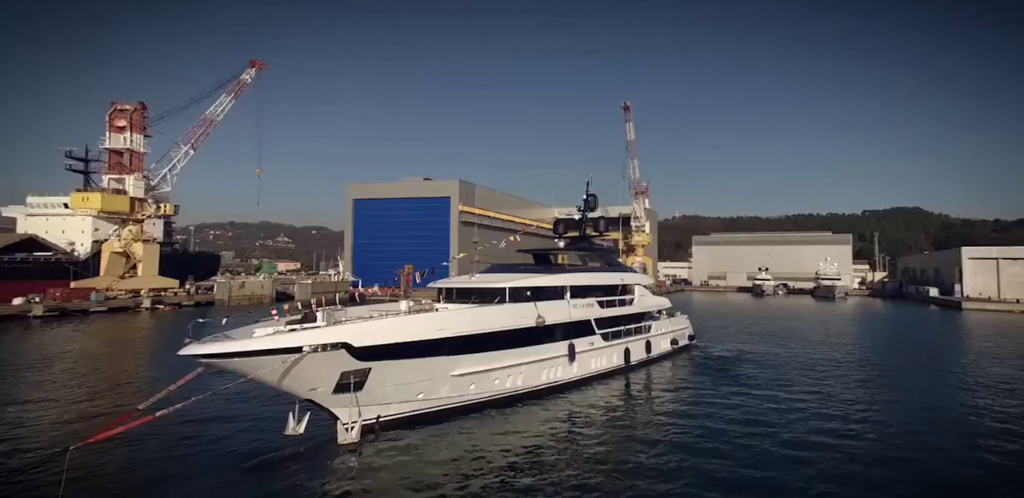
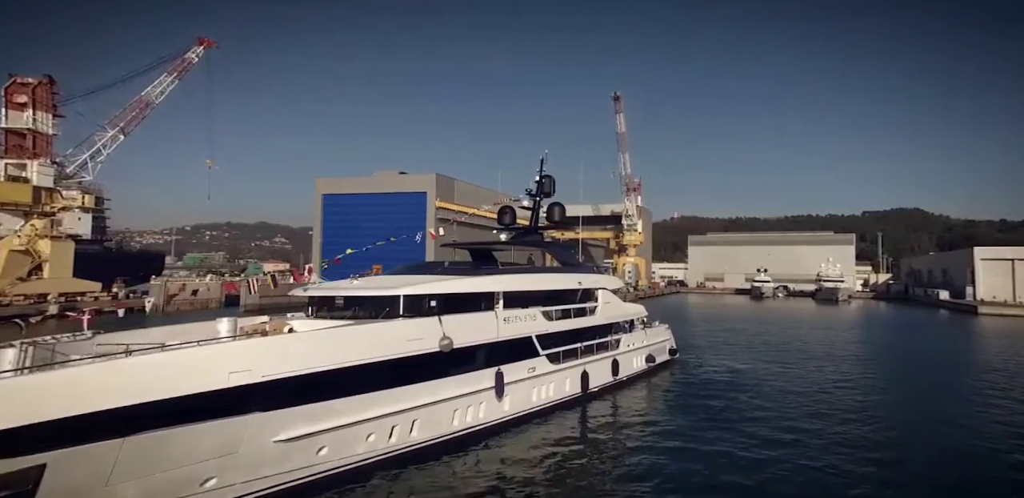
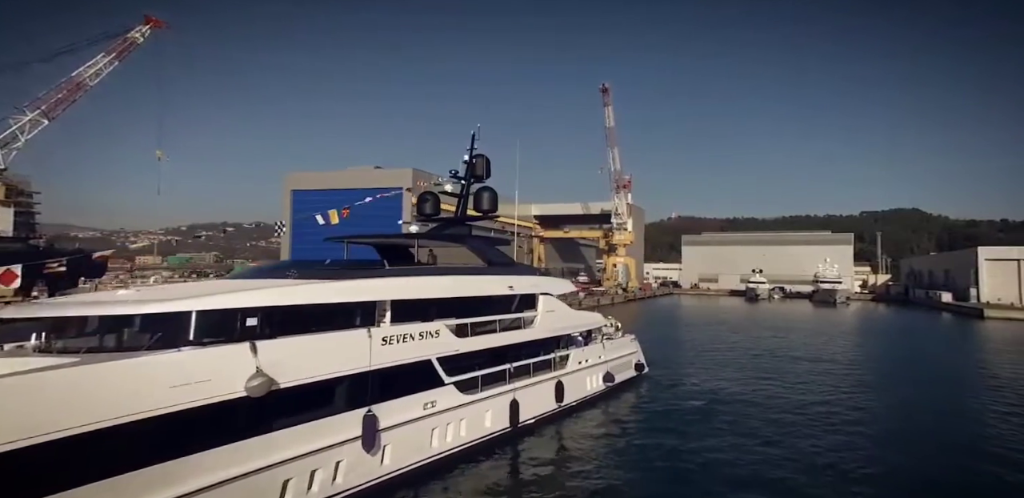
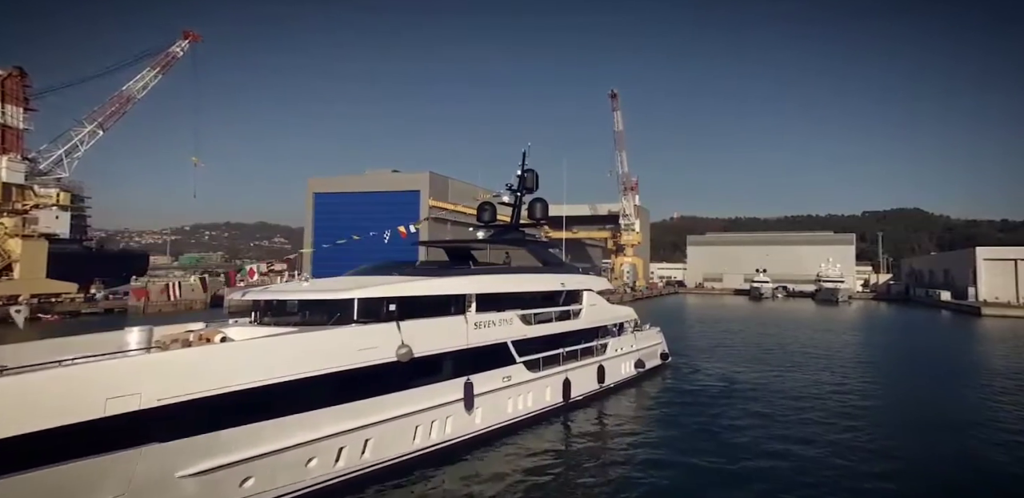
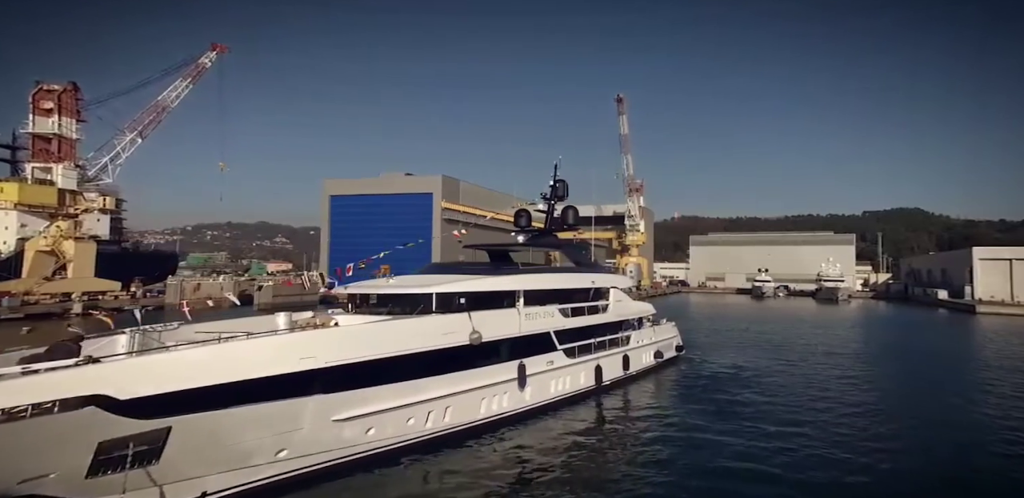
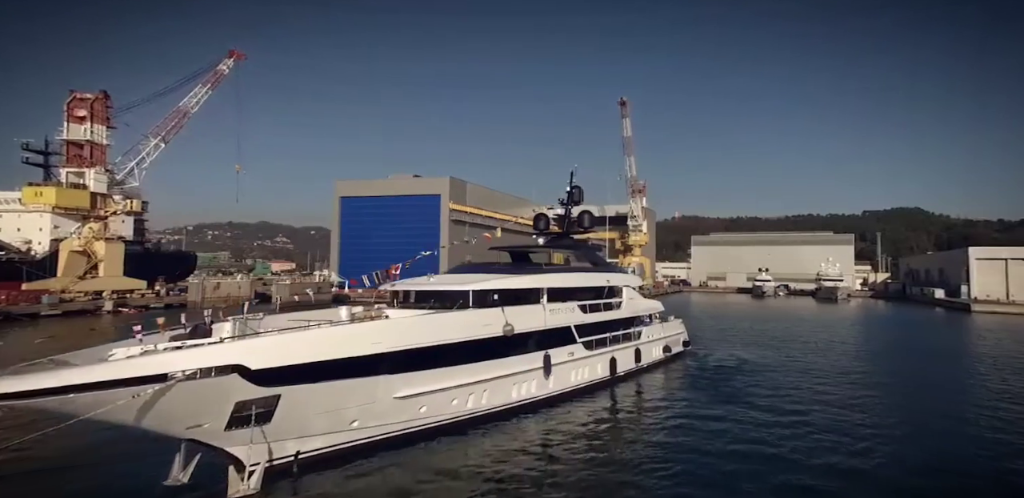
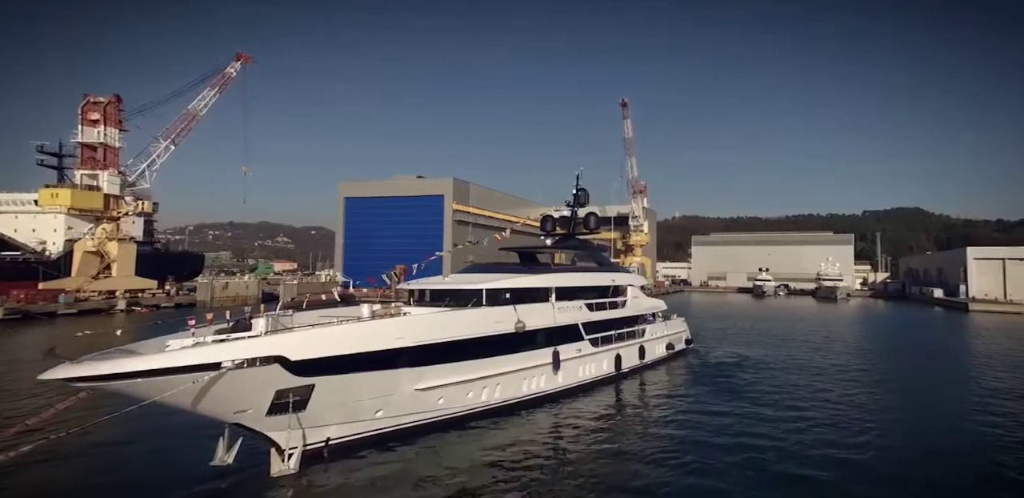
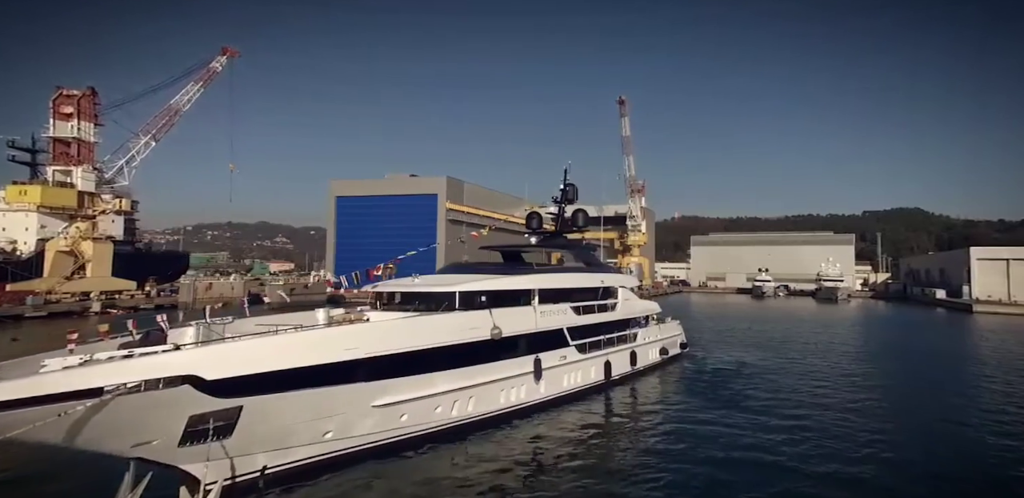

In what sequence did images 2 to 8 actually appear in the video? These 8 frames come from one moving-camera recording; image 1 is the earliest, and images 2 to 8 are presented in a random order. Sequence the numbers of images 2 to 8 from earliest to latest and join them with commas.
7, 6, 8, 5, 2, 4, 3
